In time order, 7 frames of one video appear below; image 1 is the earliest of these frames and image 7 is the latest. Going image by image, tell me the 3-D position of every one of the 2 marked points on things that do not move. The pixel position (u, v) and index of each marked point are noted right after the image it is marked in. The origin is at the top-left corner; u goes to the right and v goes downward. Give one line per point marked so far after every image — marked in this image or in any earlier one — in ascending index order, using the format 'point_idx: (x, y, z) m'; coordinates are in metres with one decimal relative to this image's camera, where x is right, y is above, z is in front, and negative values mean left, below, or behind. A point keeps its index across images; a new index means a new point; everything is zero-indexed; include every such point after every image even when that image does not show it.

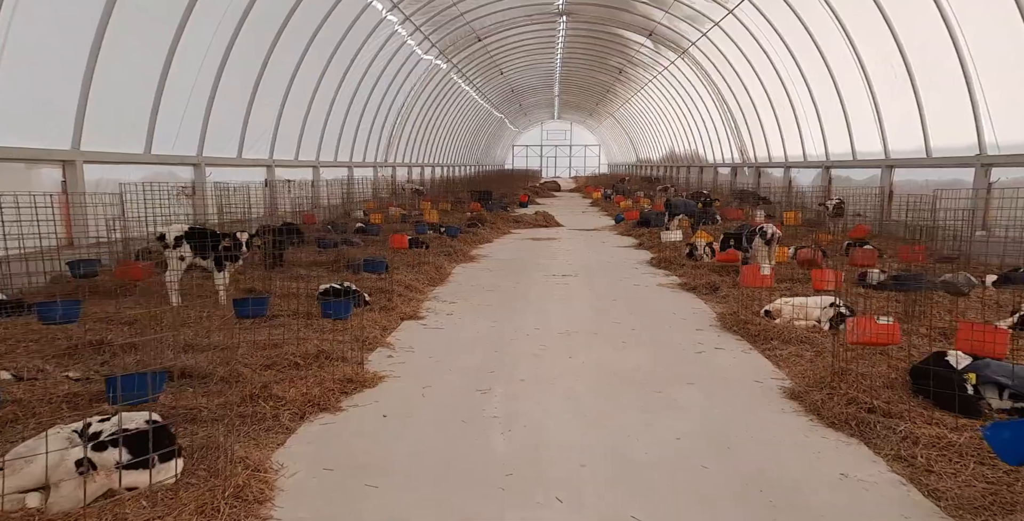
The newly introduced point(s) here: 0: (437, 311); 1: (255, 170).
0: (-0.9, -0.6, +9.0) m
1: (-5.5, +1.9, +15.8) m
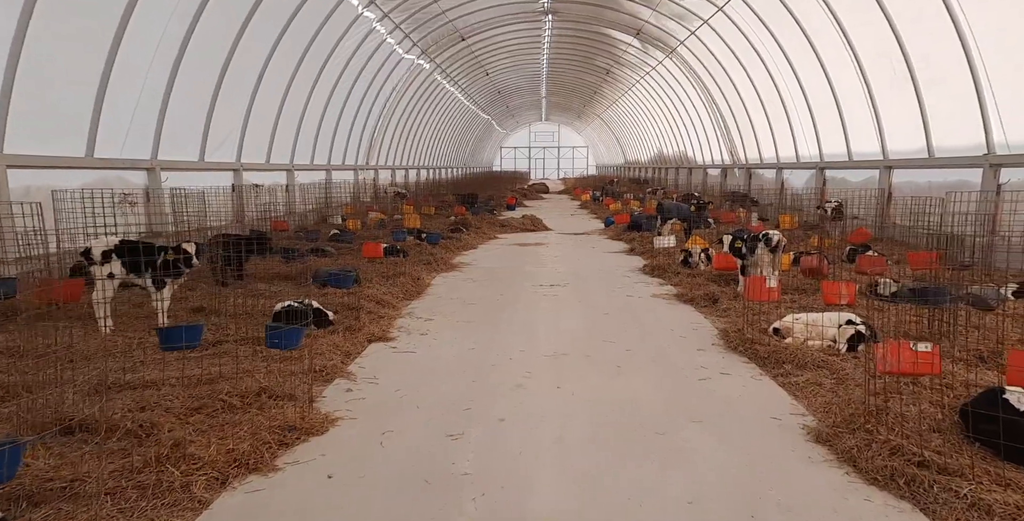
0: (-1.1, -0.8, +8.1) m
1: (-5.8, +1.7, +14.8) m
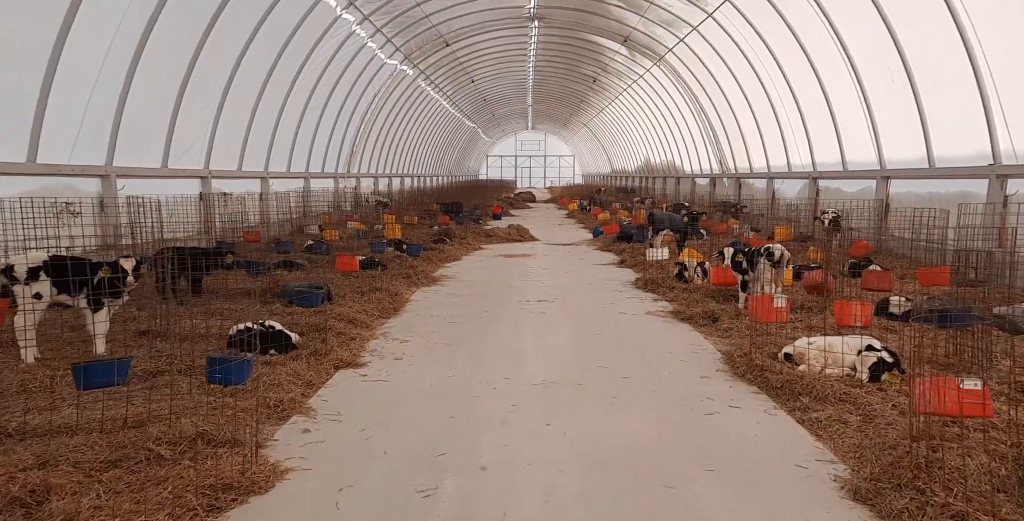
0: (-1.3, -0.9, +7.4) m
1: (-6.1, +1.4, +14.0) m
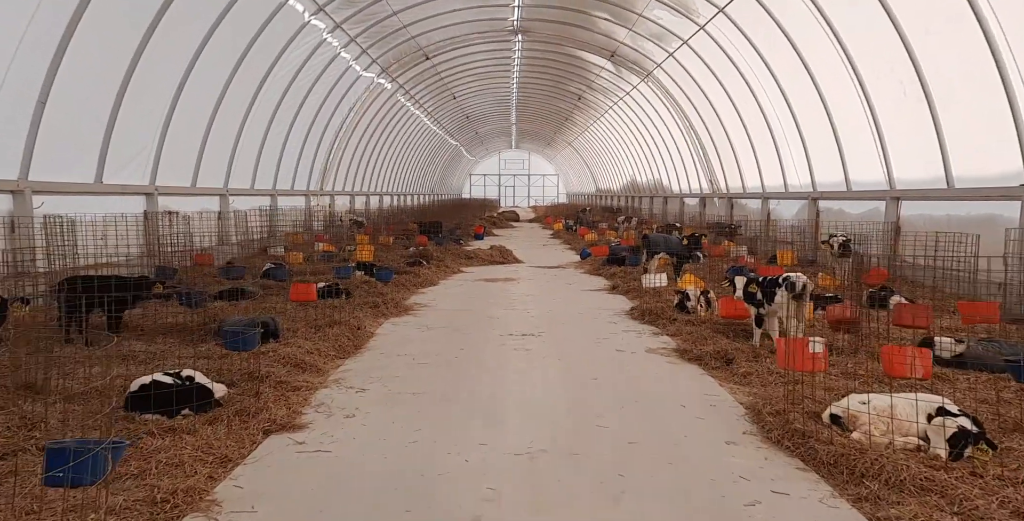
0: (-1.4, -1.2, +6.0) m
1: (-6.4, +1.0, +12.6) m
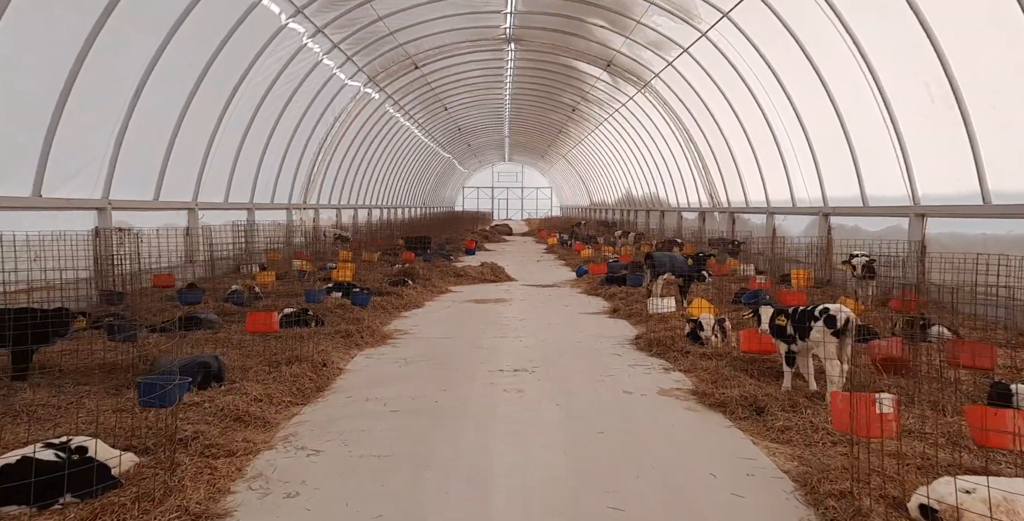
0: (-1.5, -1.4, +4.7) m
1: (-6.5, +0.7, +11.3) m
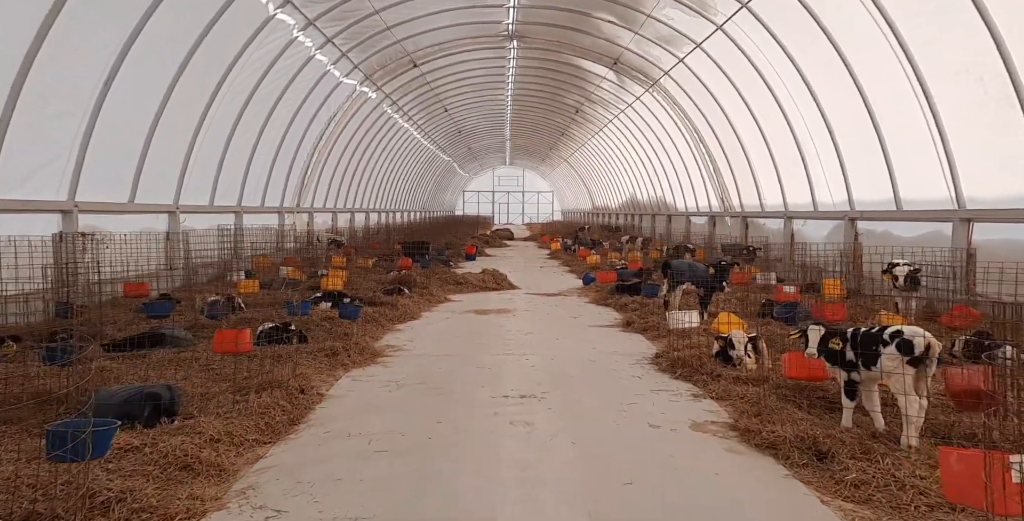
0: (-1.5, -1.5, +3.6) m
1: (-6.5, +0.6, +10.2) m
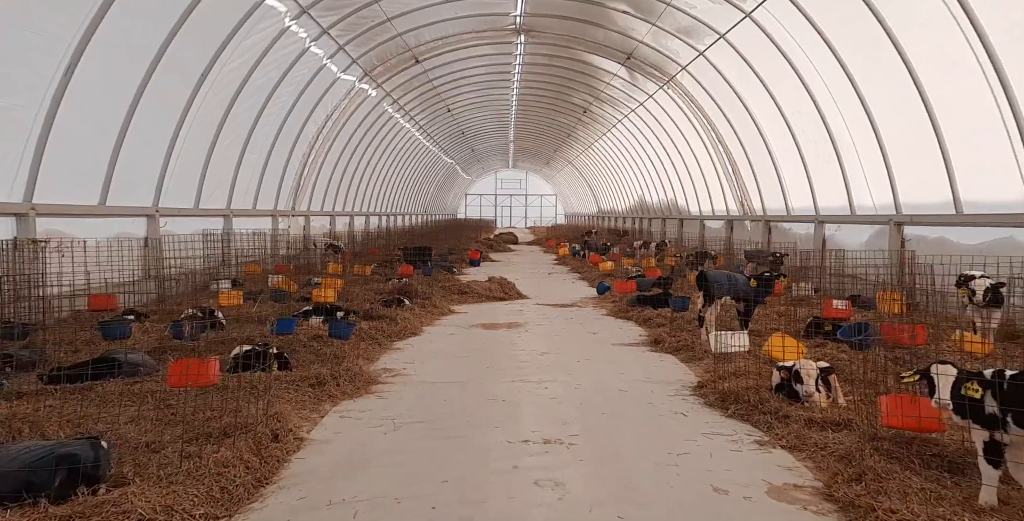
0: (-1.3, -1.6, +2.2) m
1: (-6.3, +0.4, +8.8) m
